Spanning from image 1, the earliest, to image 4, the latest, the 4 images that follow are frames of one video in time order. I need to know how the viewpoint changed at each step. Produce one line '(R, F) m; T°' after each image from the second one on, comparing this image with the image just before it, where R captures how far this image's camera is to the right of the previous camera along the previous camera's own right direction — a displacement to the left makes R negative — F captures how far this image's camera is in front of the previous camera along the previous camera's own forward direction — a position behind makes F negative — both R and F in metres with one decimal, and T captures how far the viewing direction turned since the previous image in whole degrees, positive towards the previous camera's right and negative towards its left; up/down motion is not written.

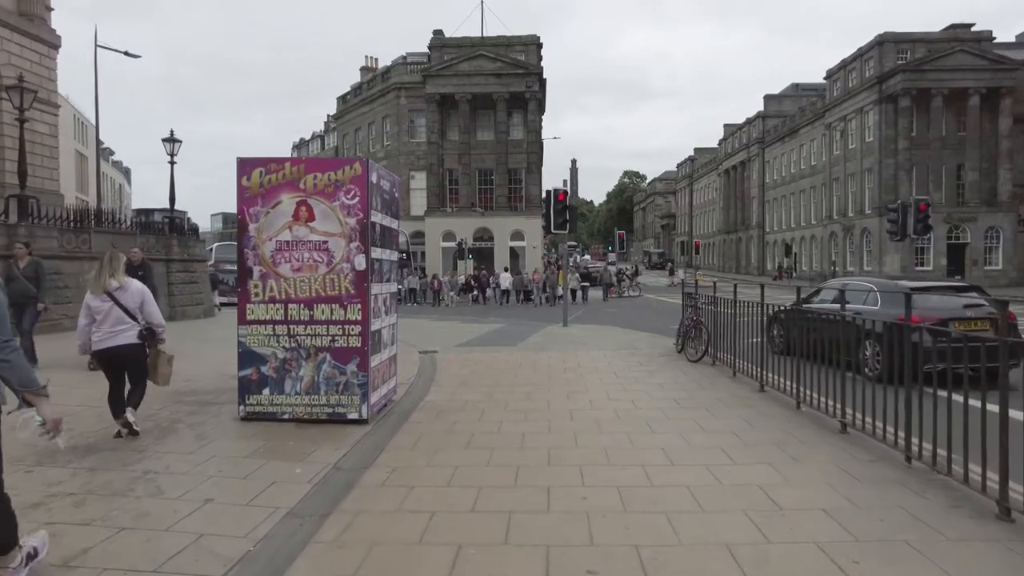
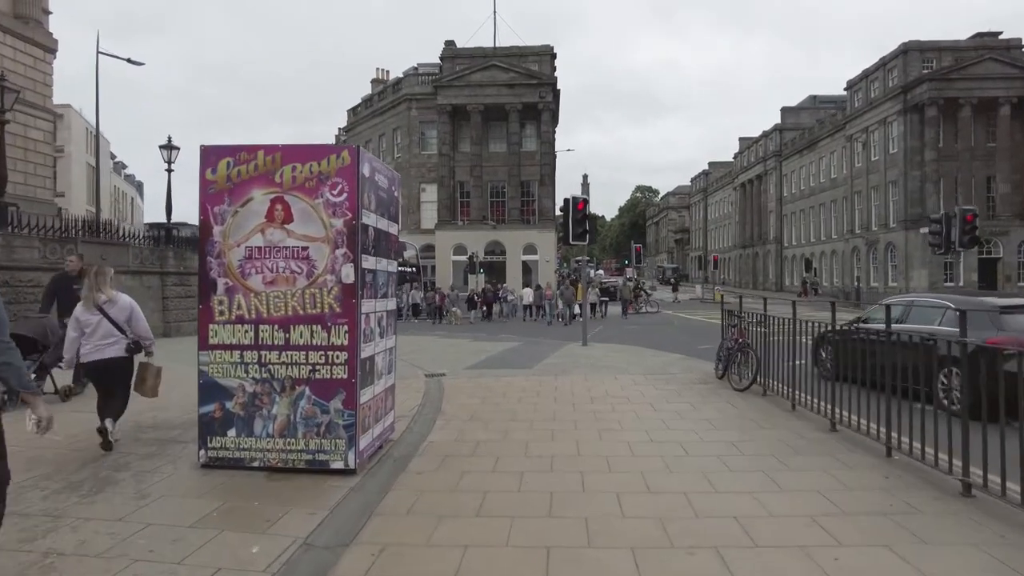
(-0.1, +1.4) m; -1°
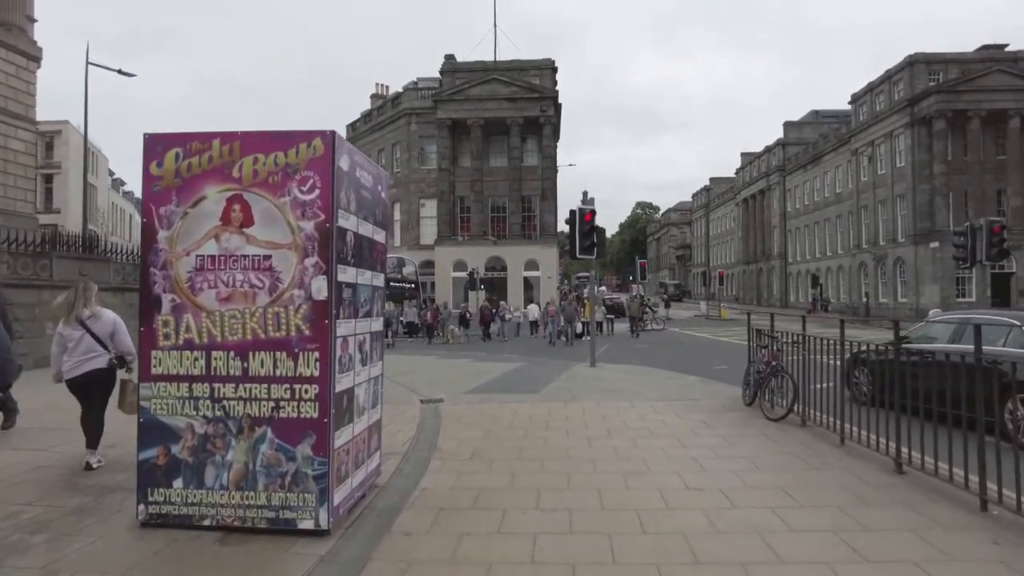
(-0.1, +1.1) m; 0°
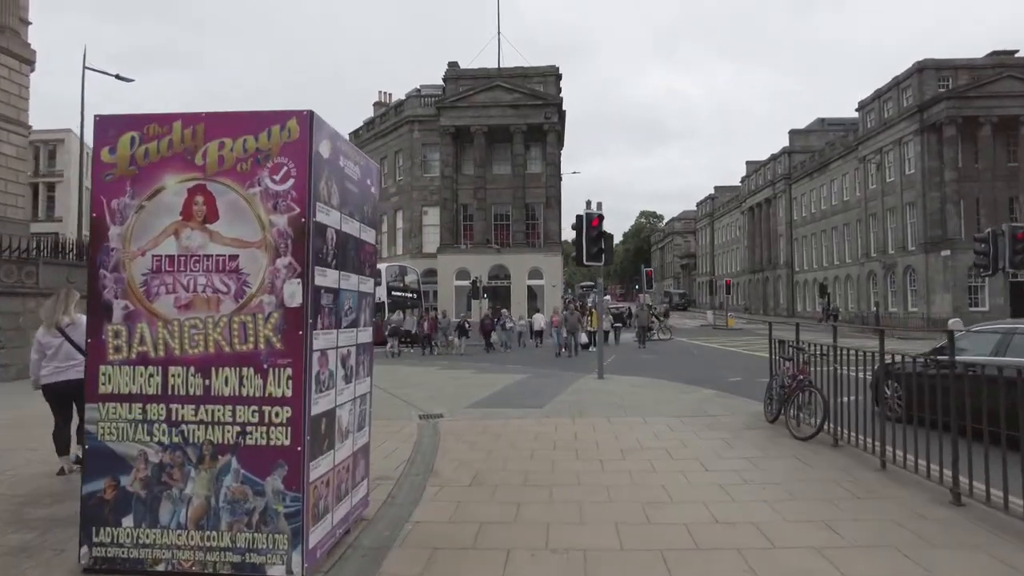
(0.0, +0.7) m; 0°
